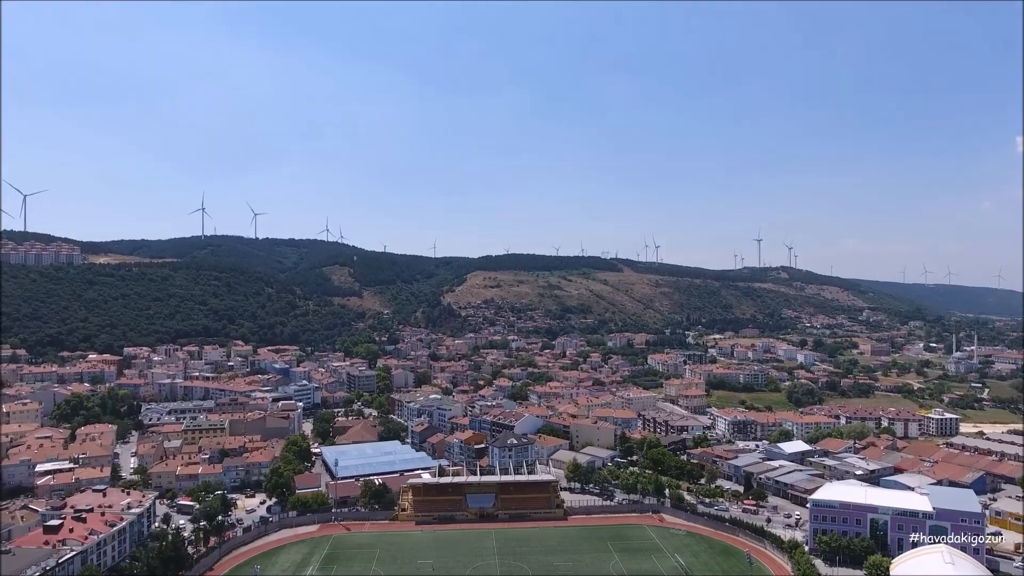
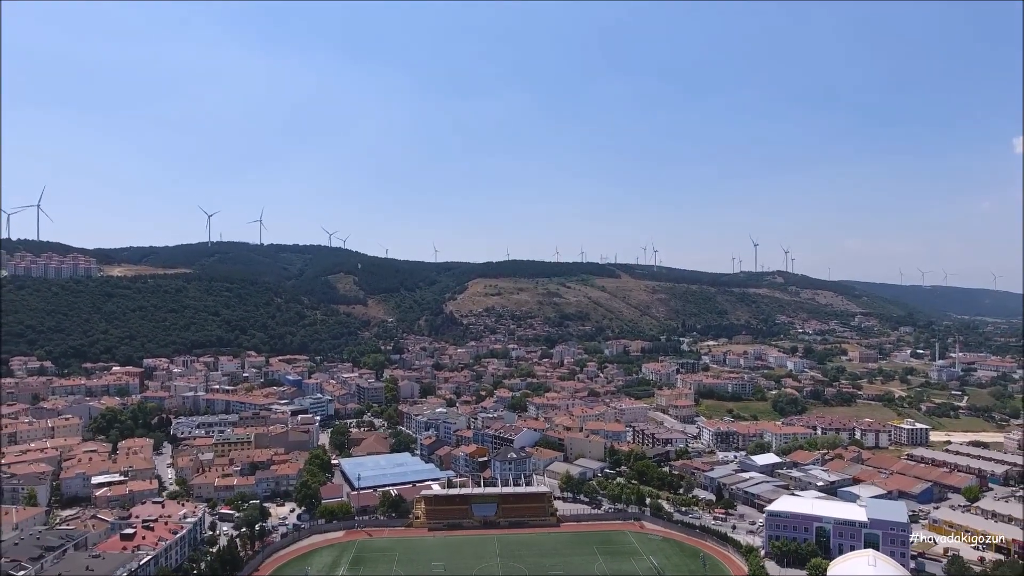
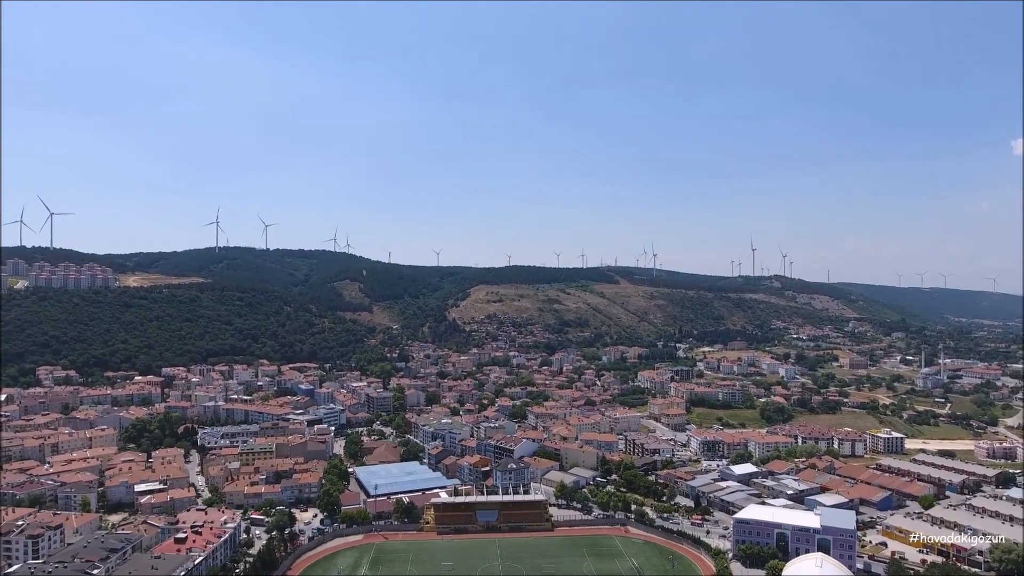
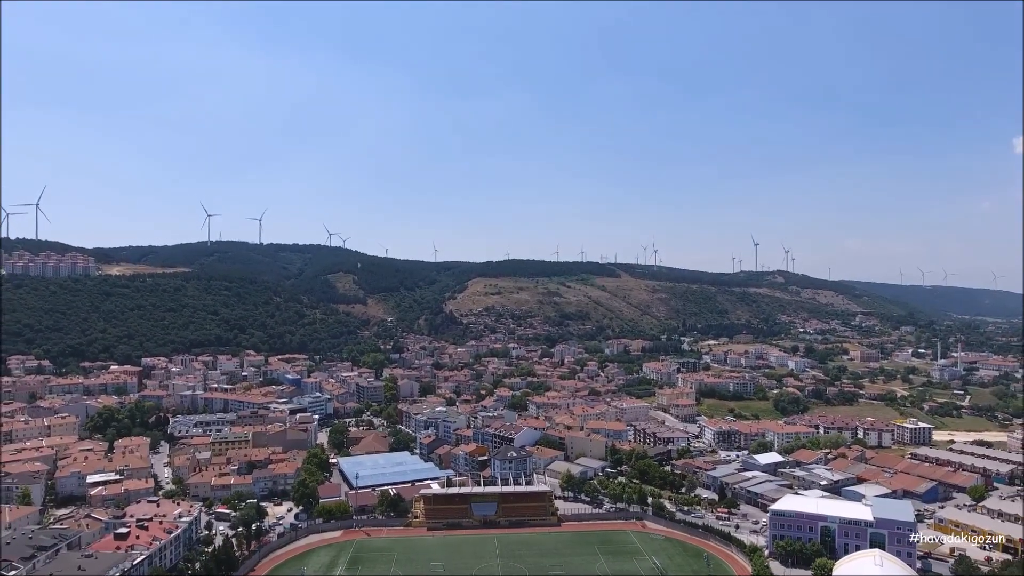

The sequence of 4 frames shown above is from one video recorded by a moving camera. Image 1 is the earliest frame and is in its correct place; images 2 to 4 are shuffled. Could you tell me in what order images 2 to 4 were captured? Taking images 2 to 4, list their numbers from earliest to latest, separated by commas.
4, 2, 3
